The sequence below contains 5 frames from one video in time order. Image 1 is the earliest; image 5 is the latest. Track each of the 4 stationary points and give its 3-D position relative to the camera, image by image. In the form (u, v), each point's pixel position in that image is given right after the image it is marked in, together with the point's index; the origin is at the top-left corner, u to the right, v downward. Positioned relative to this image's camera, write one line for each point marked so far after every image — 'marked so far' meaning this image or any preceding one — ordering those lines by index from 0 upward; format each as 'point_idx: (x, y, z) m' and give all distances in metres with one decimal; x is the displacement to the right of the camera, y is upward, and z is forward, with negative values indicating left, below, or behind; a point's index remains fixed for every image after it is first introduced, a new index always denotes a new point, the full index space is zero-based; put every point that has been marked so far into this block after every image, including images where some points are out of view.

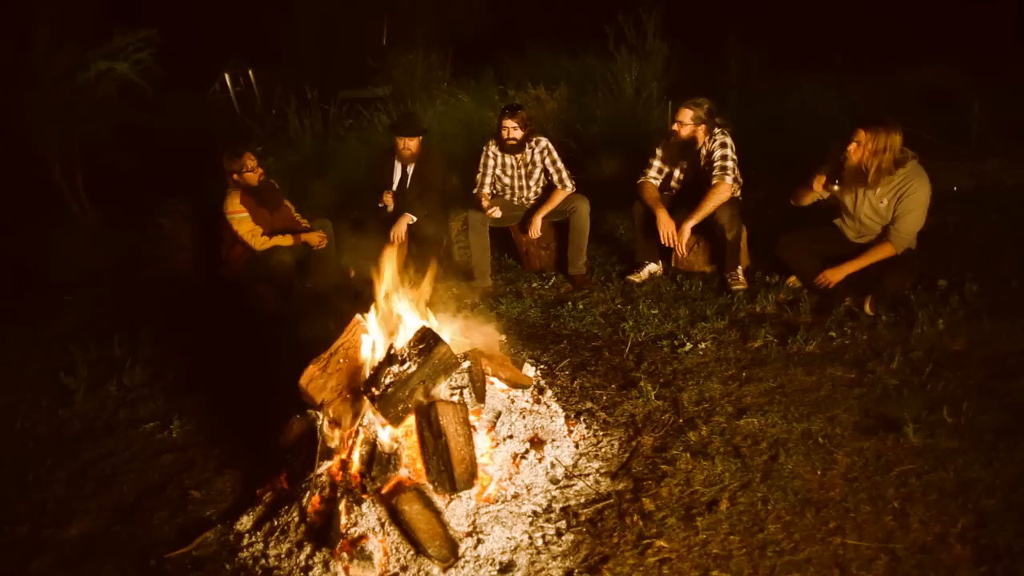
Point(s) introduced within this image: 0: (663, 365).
0: (+1.0, -0.5, +4.4) m
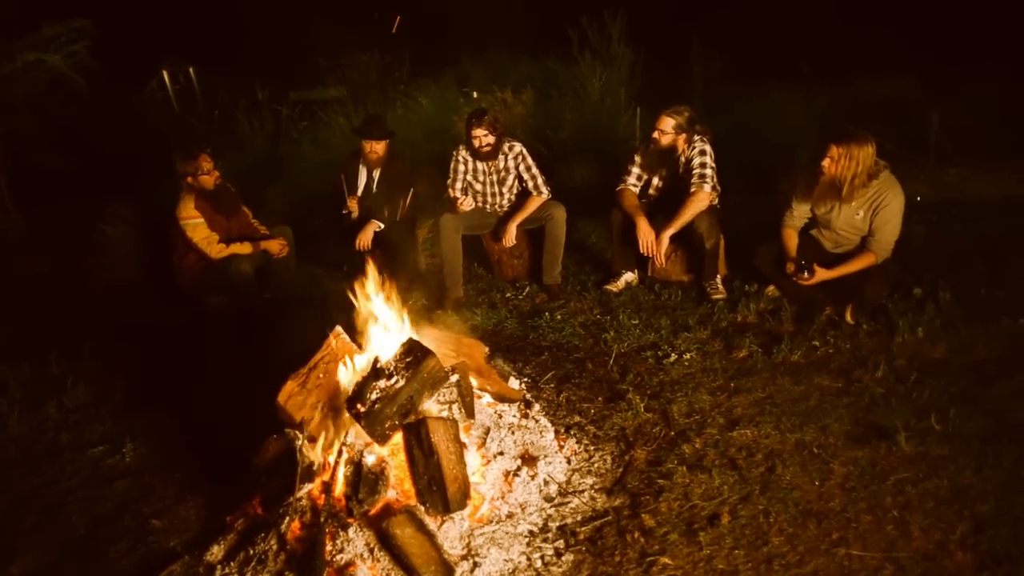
0: (+0.9, -0.6, +4.4) m
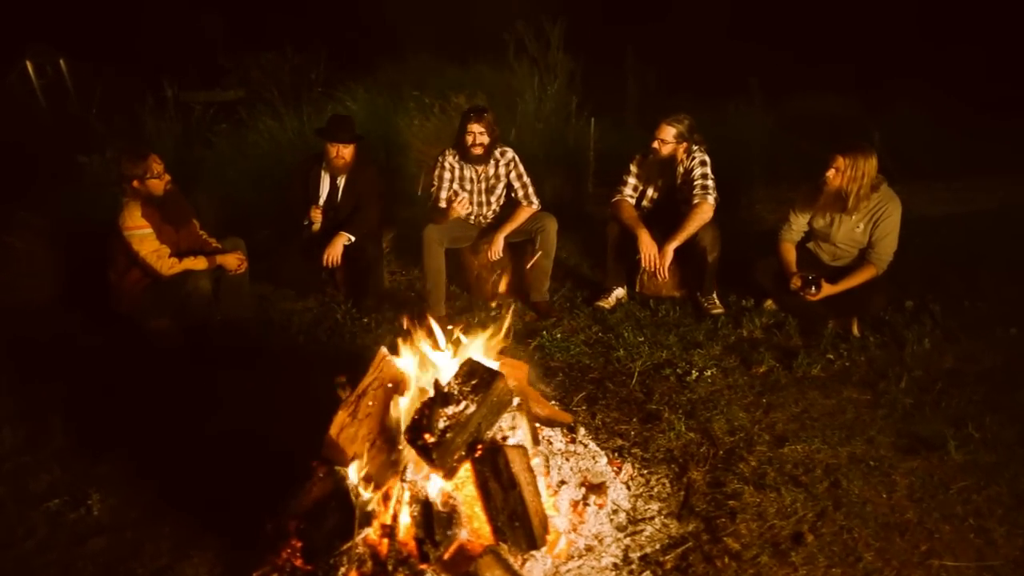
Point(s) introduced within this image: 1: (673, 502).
0: (+1.0, -0.7, +4.3) m
1: (+0.8, -1.1, +3.4) m
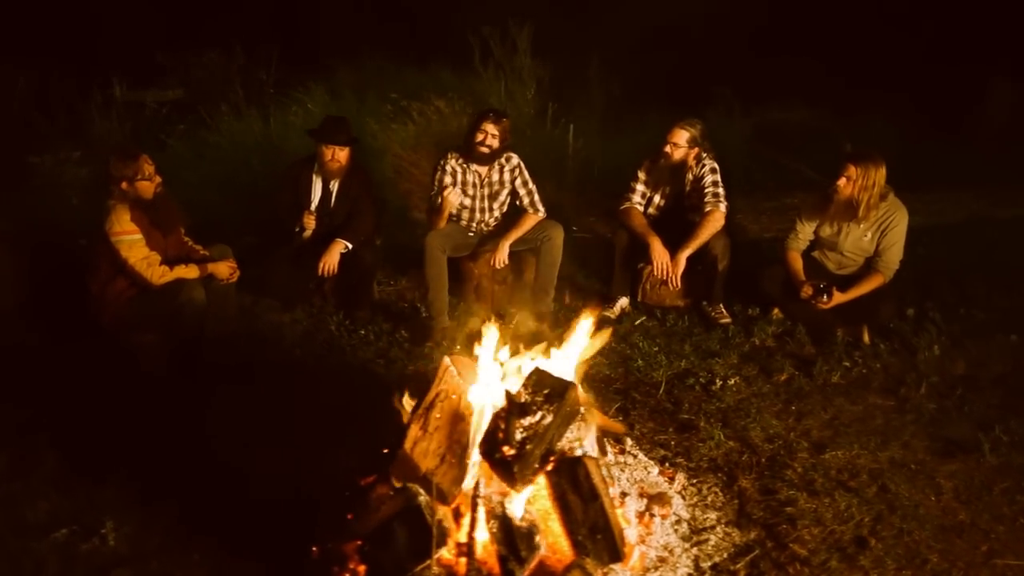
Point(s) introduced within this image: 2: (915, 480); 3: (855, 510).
0: (+1.2, -0.7, +4.3) m
1: (+1.1, -1.1, +3.4) m
2: (+2.0, -1.0, +3.5) m
3: (+1.6, -1.1, +3.3) m
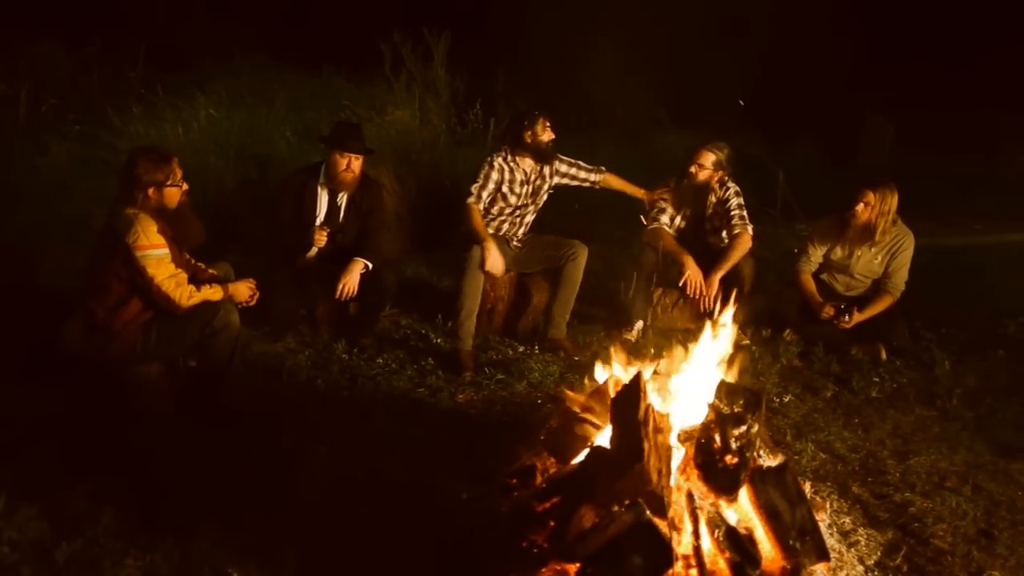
0: (+1.7, -0.9, +4.5) m
1: (+1.8, -1.2, +3.6) m
2: (+2.7, -1.1, +3.9) m
3: (+2.4, -1.1, +3.6) m
